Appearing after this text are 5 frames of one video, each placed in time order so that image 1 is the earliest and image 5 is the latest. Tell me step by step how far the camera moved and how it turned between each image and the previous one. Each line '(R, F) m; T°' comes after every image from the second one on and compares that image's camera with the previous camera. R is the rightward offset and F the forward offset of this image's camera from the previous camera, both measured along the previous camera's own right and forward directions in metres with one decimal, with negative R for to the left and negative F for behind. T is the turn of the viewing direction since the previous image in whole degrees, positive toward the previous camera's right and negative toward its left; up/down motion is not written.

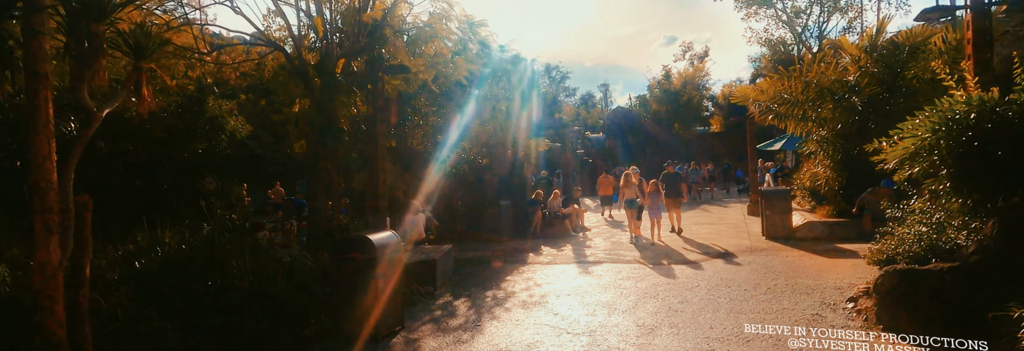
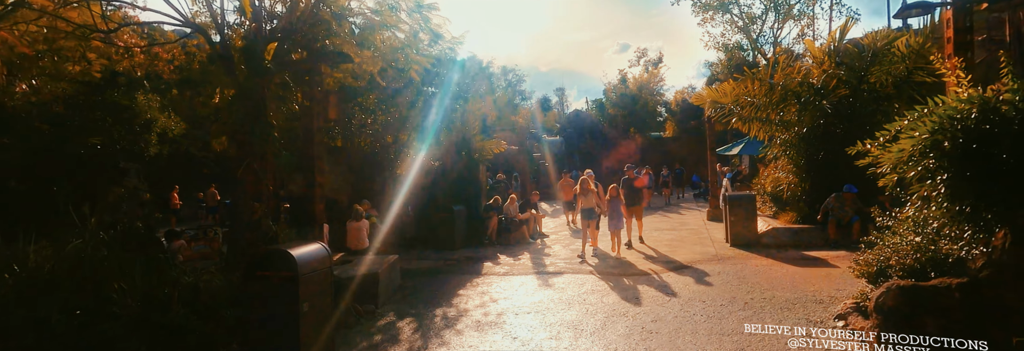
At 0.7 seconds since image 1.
(0.0, +0.8) m; +6°
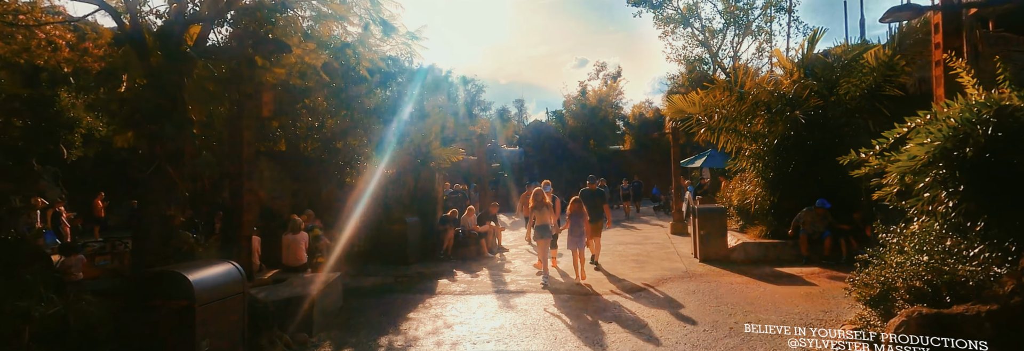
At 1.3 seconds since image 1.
(0.0, +0.7) m; +5°
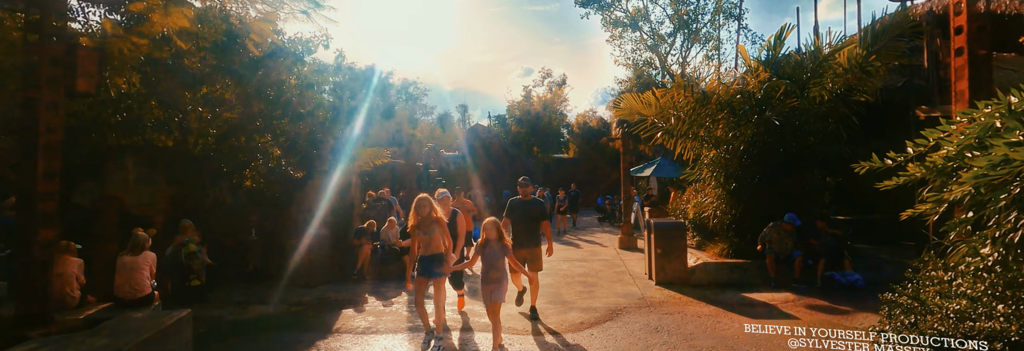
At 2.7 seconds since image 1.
(+0.3, +1.4) m; +7°
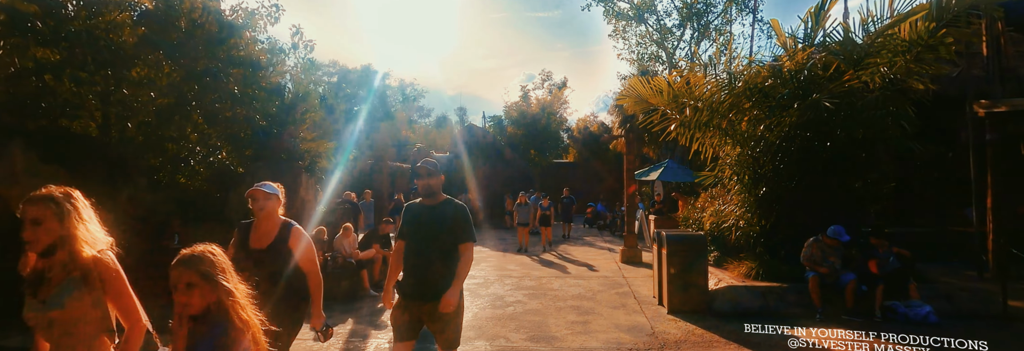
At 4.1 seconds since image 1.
(+0.3, +1.4) m; 0°
